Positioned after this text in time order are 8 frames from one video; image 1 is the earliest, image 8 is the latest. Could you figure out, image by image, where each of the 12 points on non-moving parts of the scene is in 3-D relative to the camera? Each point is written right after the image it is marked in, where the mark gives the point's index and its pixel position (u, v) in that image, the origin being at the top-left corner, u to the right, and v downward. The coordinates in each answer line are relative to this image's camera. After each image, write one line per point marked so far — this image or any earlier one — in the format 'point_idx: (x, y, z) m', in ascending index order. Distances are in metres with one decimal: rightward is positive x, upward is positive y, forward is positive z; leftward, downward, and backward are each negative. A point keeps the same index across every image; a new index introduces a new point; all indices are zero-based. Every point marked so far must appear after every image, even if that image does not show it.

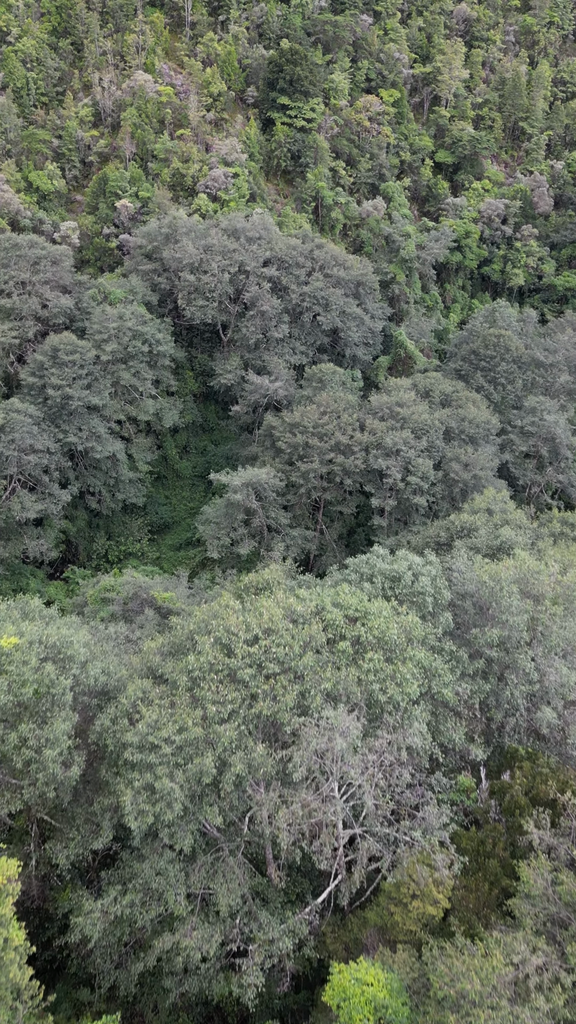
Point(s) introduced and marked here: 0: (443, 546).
0: (+2.7, -0.6, +15.0) m
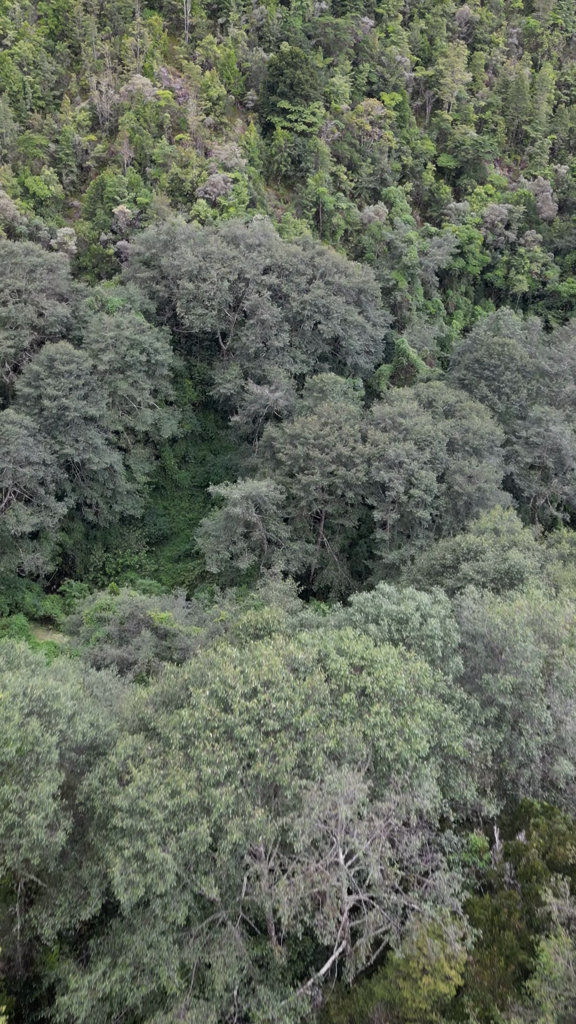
0: (+2.7, -1.0, +14.6) m
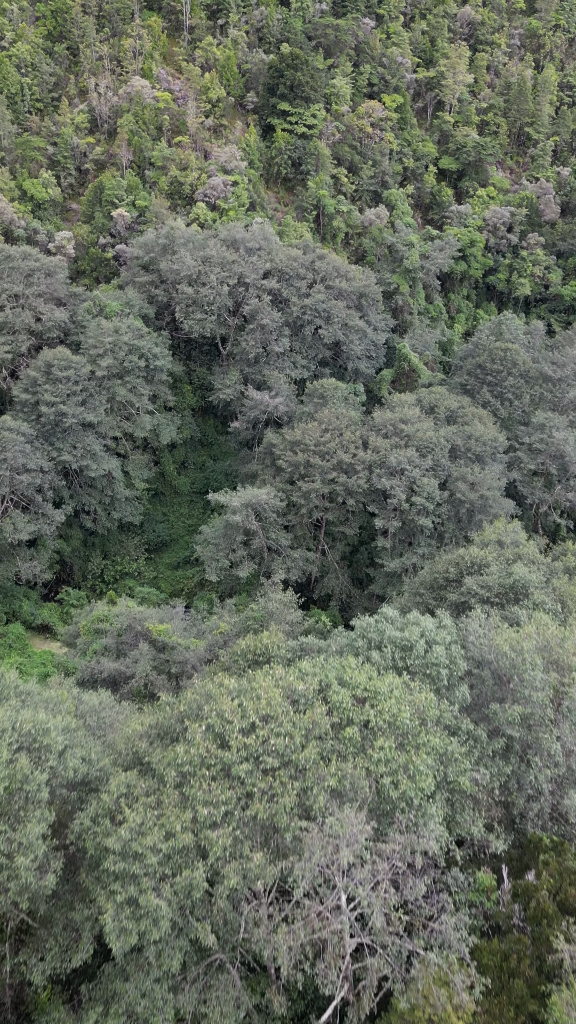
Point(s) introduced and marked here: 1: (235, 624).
0: (+2.7, -1.2, +14.3) m
1: (-1.0, -2.2, +17.4) m
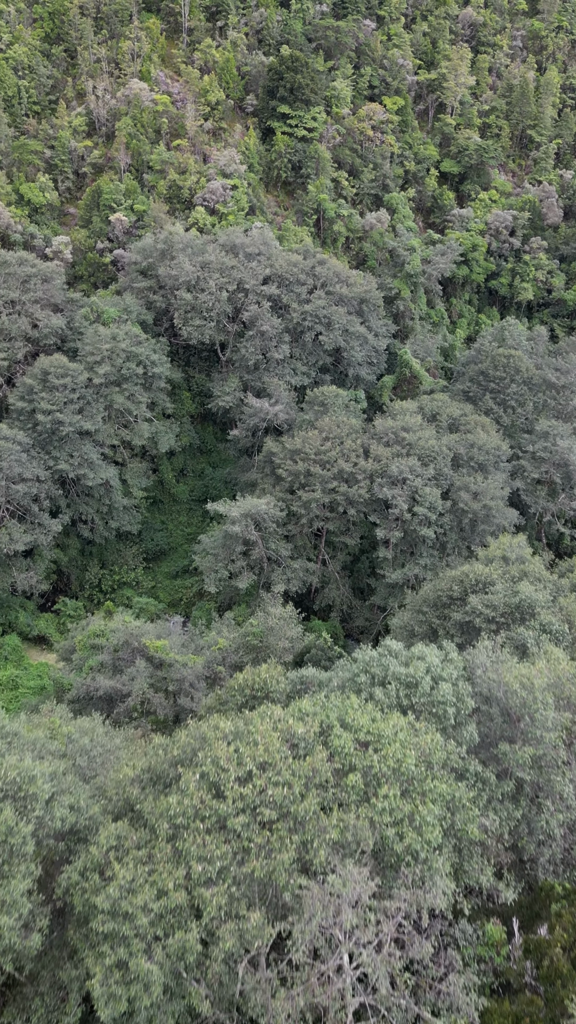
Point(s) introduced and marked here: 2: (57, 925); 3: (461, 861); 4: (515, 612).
0: (+2.7, -1.4, +13.9) m
1: (-1.0, -2.5, +17.1) m
2: (-1.9, -3.3, +7.1) m
3: (+1.4, -2.8, +7.1) m
4: (+3.3, -1.5, +12.8) m
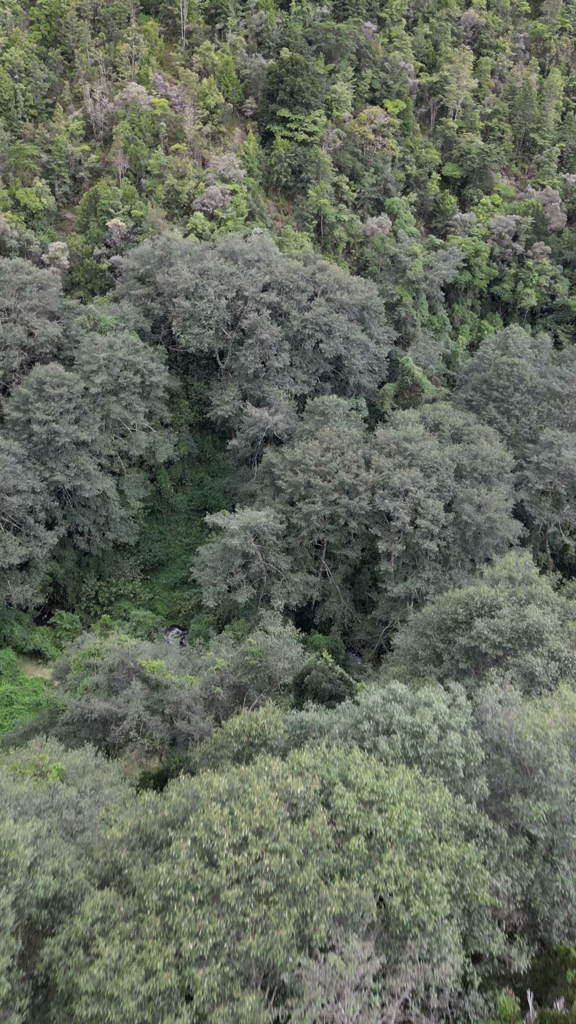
0: (+2.7, -1.7, +13.5) m
1: (-1.0, -2.8, +16.6) m
2: (-1.9, -3.6, +6.6) m
3: (+1.4, -3.2, +6.7) m
4: (+3.3, -1.8, +12.4) m
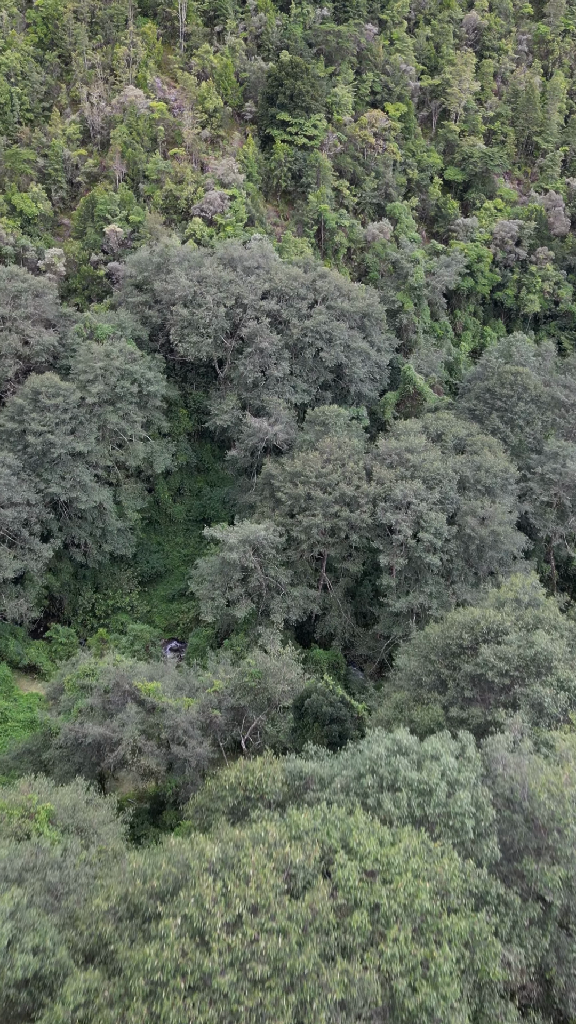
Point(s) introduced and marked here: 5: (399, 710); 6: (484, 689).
0: (+2.7, -2.1, +13.1) m
1: (-1.1, -3.1, +16.2) m
2: (-1.9, -4.0, +6.2) m
3: (+1.4, -3.5, +6.3) m
4: (+3.3, -2.1, +11.9) m
5: (+1.7, -3.0, +13.2) m
6: (+2.8, -2.5, +12.4) m
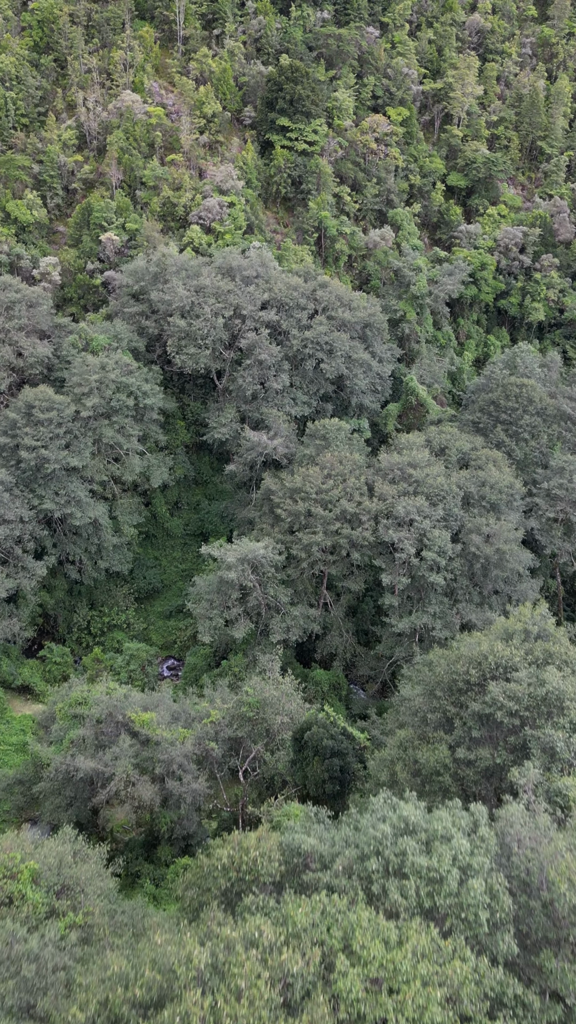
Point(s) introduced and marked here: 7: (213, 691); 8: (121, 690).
0: (+2.6, -2.5, +12.5) m
1: (-1.1, -3.5, +15.6) m
2: (-1.9, -4.4, +5.6) m
3: (+1.4, -3.9, +5.7) m
4: (+3.3, -2.5, +11.4) m
5: (+1.7, -3.4, +12.7) m
6: (+2.7, -2.9, +11.8) m
7: (-1.5, -3.6, +17.6) m
8: (-3.1, -3.3, +16.3) m
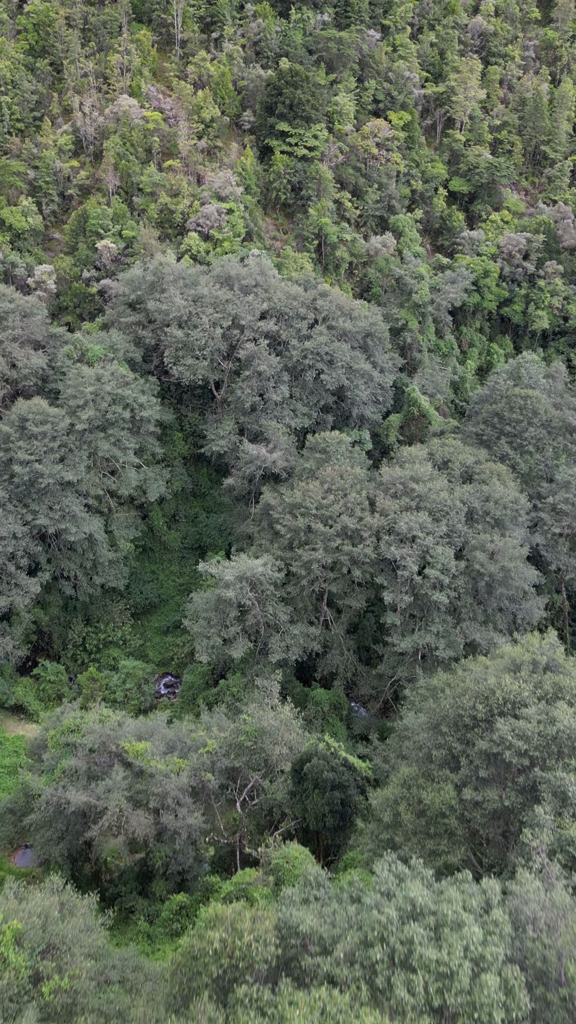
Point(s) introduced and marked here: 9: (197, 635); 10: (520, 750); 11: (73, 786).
0: (+2.6, -2.9, +12.0) m
1: (-1.1, -3.9, +15.1) m
2: (-1.9, -4.8, +5.1) m
3: (+1.3, -4.3, +5.2) m
4: (+3.3, -2.9, +10.9) m
5: (+1.6, -3.8, +12.2) m
6: (+2.7, -3.3, +11.3) m
7: (-1.5, -3.9, +17.1) m
8: (-3.1, -3.7, +15.8) m
9: (-2.1, -2.9, +20.0) m
10: (+2.9, -2.9, +10.9) m
11: (-3.5, -4.4, +14.2) m
